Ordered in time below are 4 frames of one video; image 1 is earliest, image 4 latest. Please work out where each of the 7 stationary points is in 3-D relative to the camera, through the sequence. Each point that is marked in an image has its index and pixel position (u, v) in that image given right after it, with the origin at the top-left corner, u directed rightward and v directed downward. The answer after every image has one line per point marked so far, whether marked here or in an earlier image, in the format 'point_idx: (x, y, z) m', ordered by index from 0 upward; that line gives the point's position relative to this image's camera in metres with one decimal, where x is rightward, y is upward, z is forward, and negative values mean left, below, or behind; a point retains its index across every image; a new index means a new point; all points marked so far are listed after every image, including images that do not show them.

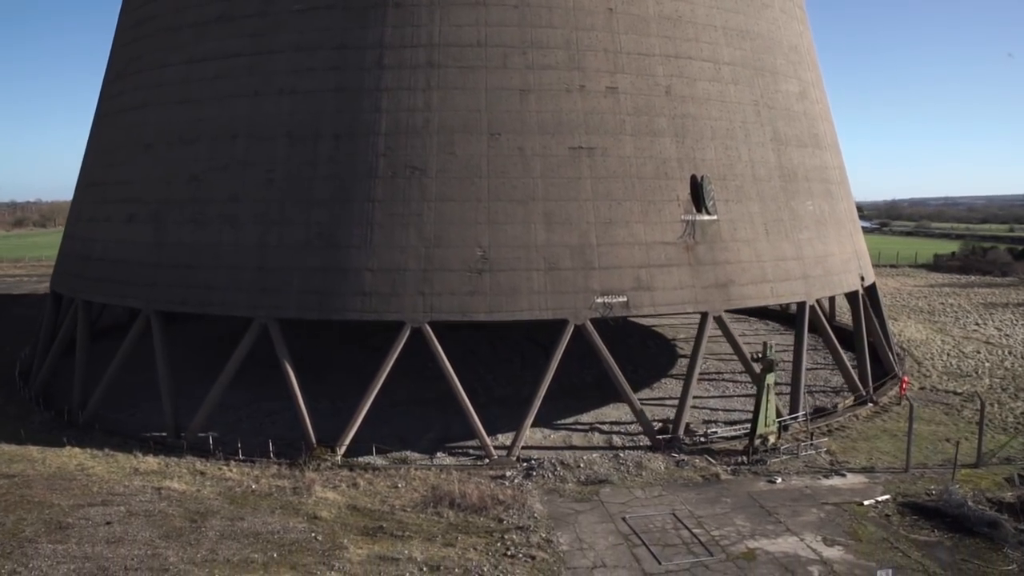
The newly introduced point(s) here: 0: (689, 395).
0: (+4.3, -2.6, +18.8) m
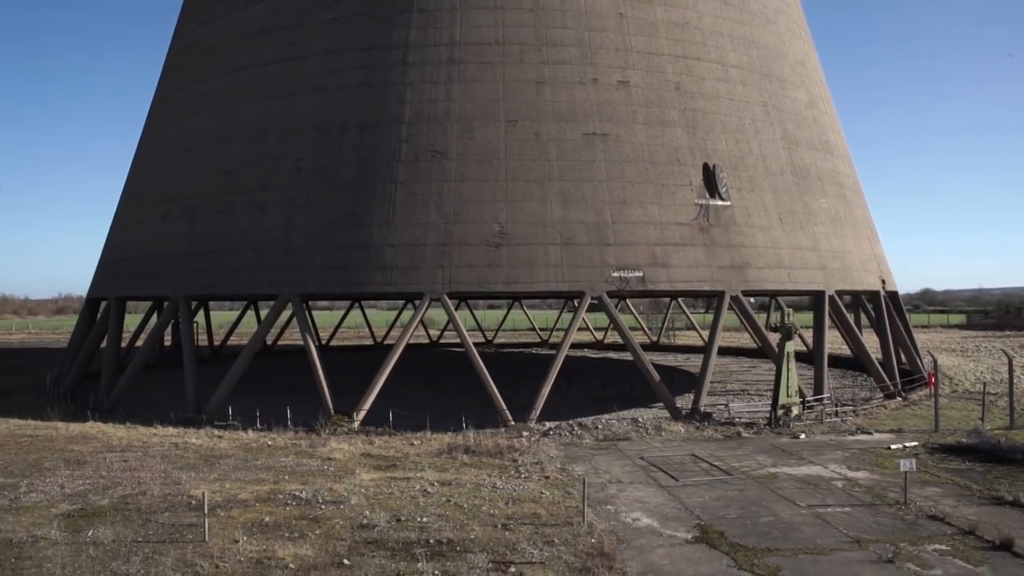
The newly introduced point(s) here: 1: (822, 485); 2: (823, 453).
0: (+4.7, -2.0, +18.7) m
1: (+4.7, -3.0, +11.9) m
2: (+5.7, -3.0, +14.3) m
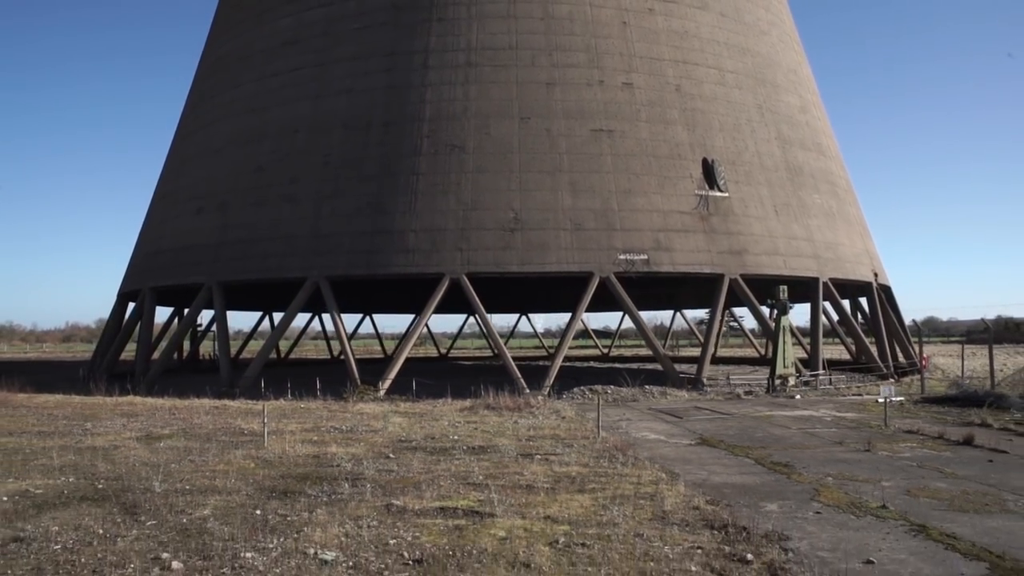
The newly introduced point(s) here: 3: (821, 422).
0: (+5.0, -1.5, +19.9) m
1: (+5.1, -2.2, +13.2) m
2: (+6.0, -2.3, +15.5) m
3: (+5.0, -2.2, +12.7) m
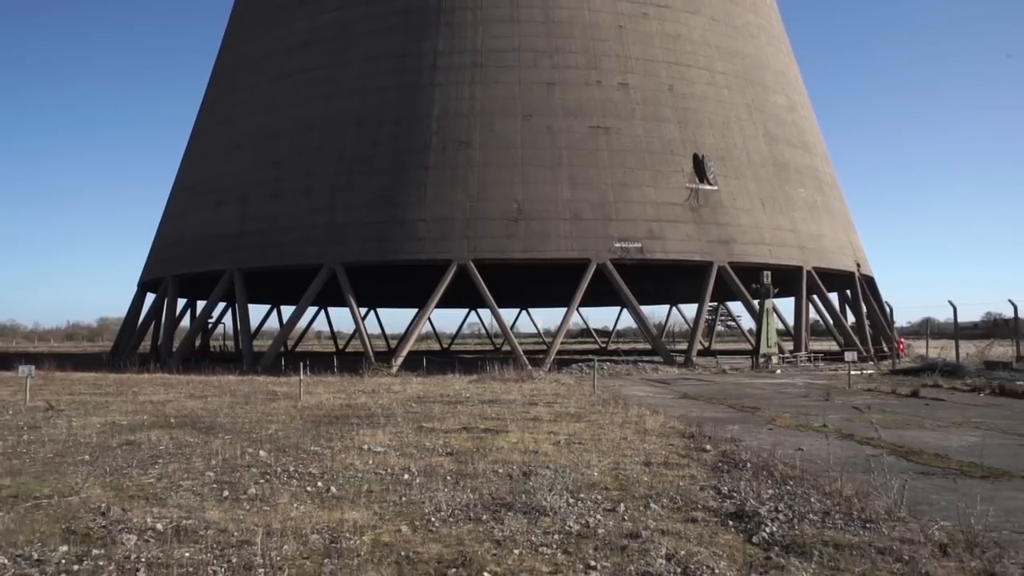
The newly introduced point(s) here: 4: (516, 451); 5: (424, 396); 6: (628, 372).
0: (+5.1, -1.1, +21.4) m
1: (+5.1, -1.8, +14.7) m
2: (+6.1, -1.9, +17.0) m
3: (+5.1, -1.8, +14.2) m
4: (0.0, -1.4, +6.7) m
5: (-1.5, -1.8, +13.0) m
6: (+2.8, -2.1, +18.7) m
